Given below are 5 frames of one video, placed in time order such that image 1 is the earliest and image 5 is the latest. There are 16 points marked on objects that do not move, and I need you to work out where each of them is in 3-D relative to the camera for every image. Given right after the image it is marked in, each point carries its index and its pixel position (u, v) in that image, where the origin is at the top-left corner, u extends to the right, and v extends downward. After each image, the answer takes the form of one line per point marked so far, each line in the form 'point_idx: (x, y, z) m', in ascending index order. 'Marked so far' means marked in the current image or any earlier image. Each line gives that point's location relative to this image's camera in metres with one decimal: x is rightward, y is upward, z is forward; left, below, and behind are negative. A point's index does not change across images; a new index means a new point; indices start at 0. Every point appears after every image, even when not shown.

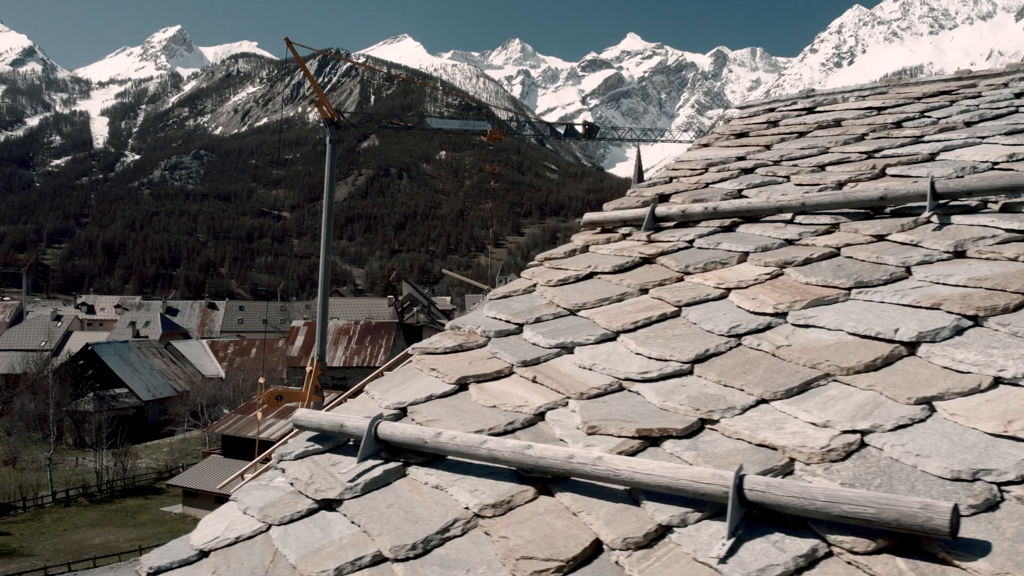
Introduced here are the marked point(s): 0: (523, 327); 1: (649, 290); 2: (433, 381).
0: (0.0, -0.2, +3.4) m
1: (+0.6, 0.0, +3.4) m
2: (-0.3, -0.4, +3.2) m
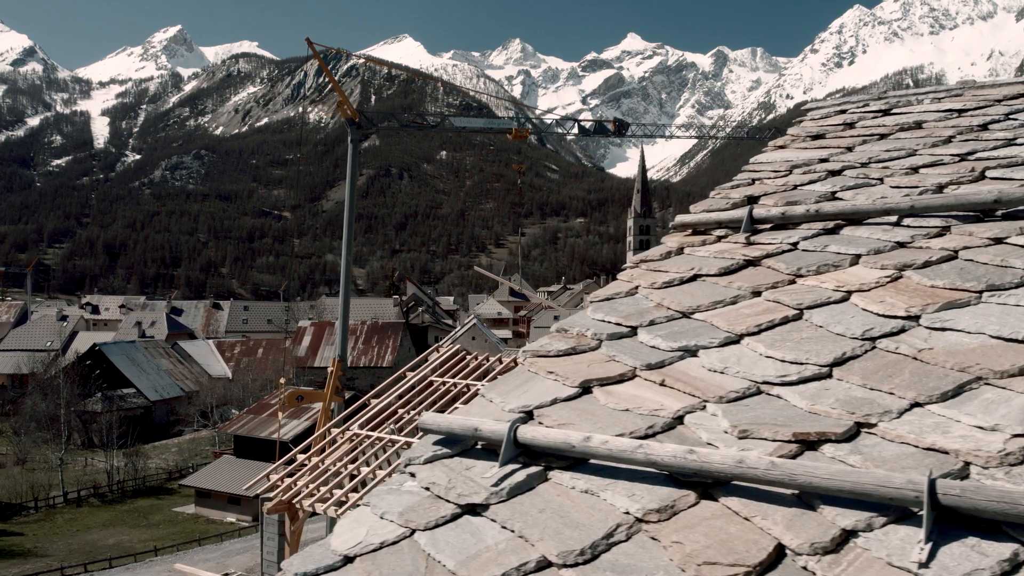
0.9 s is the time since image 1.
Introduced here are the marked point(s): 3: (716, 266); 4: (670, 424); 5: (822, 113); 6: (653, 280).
0: (+0.5, -0.2, +3.4) m
1: (+1.1, 0.0, +3.4) m
2: (+0.2, -0.4, +3.2) m
3: (+1.0, +0.1, +3.7) m
4: (+0.6, -0.5, +2.7) m
5: (+2.2, +1.2, +5.5) m
6: (+0.7, 0.0, +3.8) m
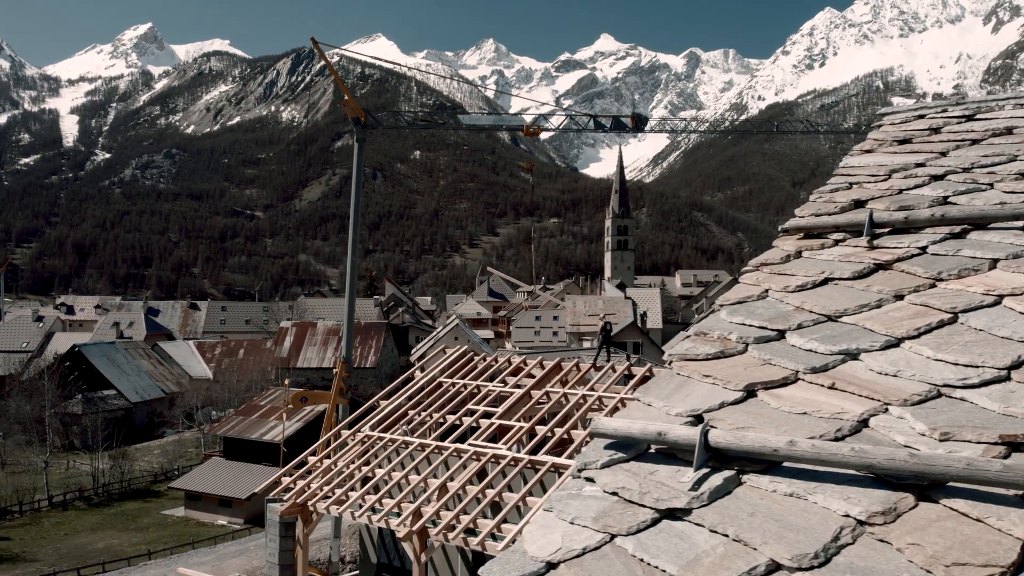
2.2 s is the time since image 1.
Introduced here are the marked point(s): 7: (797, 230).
0: (+1.2, -0.2, +3.4) m
1: (+1.8, 0.0, +3.5) m
2: (+0.8, -0.4, +3.2) m
3: (+1.6, +0.1, +3.8) m
4: (+1.2, -0.5, +2.8) m
5: (+2.8, +1.2, +5.5) m
6: (+1.3, 0.0, +3.8) m
7: (+1.6, +0.3, +4.3) m
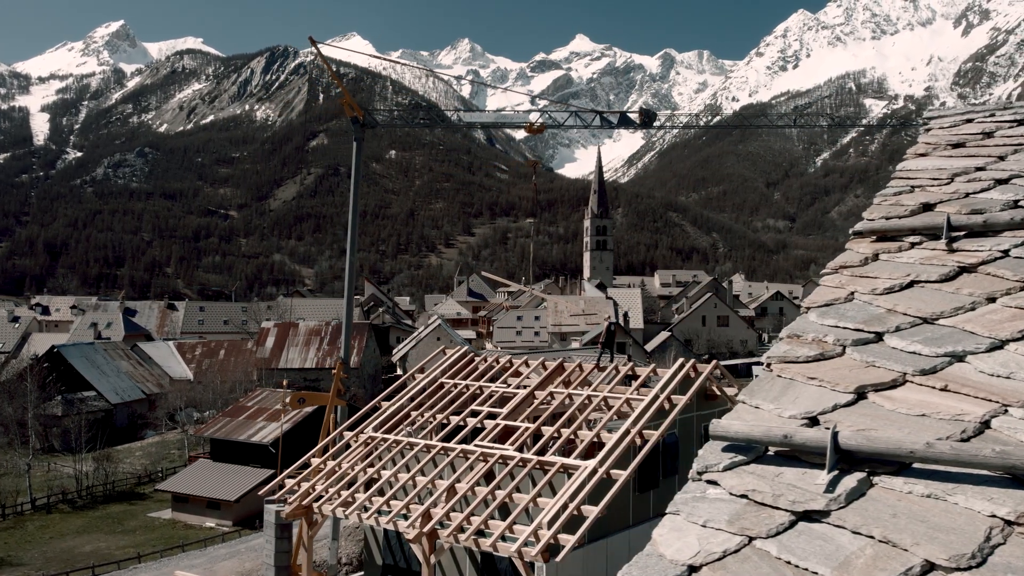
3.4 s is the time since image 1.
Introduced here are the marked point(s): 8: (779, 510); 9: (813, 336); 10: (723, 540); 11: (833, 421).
0: (+1.6, -0.2, +3.5) m
1: (+2.2, 0.0, +3.5) m
2: (+1.3, -0.4, +3.2) m
3: (+2.1, +0.1, +3.8) m
4: (+1.7, -0.5, +2.8) m
5: (+3.2, +1.2, +5.6) m
6: (+1.8, 0.0, +3.9) m
7: (+2.0, +0.3, +4.3) m
8: (+0.9, -0.8, +2.7) m
9: (+1.4, -0.2, +3.6) m
10: (+0.7, -0.9, +2.7) m
11: (+1.2, -0.5, +3.0) m
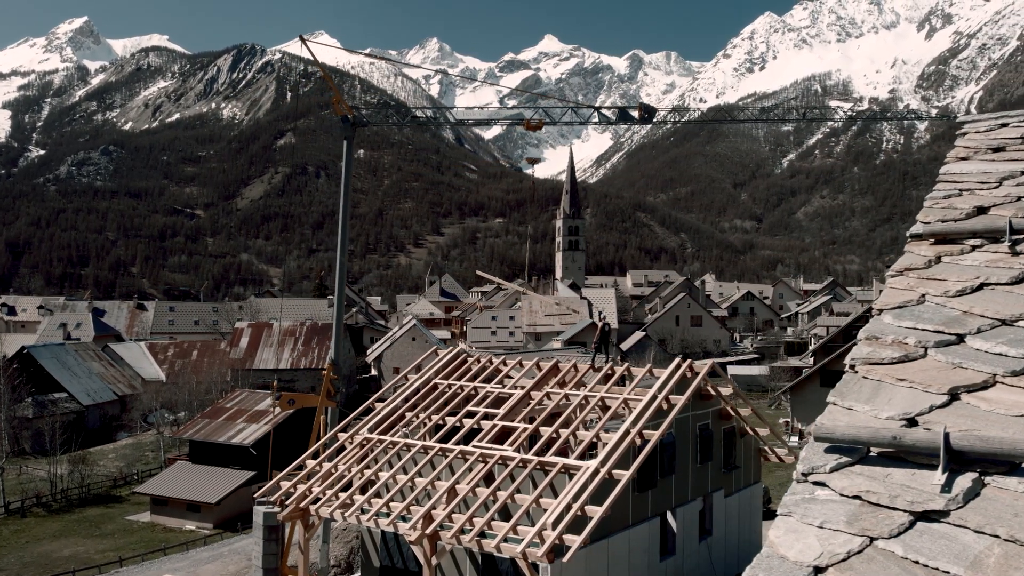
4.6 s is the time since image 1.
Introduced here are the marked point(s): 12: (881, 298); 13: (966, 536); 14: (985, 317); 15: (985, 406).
0: (+2.0, -0.2, +3.5) m
1: (+2.6, -0.1, +3.6) m
2: (+1.7, -0.4, +3.3) m
3: (+2.5, +0.1, +3.9) m
4: (+2.1, -0.5, +2.9) m
5: (+3.5, +1.2, +5.7) m
6: (+2.1, 0.0, +3.9) m
7: (+2.4, +0.3, +4.4) m
8: (+1.3, -0.8, +2.7) m
9: (+1.8, -0.2, +3.6) m
10: (+1.1, -0.9, +2.7) m
11: (+1.7, -0.5, +3.1) m
12: (+1.9, 0.0, +3.9) m
13: (+1.5, -0.8, +2.6) m
14: (+2.2, -0.1, +3.6) m
15: (+1.9, -0.5, +3.1) m
